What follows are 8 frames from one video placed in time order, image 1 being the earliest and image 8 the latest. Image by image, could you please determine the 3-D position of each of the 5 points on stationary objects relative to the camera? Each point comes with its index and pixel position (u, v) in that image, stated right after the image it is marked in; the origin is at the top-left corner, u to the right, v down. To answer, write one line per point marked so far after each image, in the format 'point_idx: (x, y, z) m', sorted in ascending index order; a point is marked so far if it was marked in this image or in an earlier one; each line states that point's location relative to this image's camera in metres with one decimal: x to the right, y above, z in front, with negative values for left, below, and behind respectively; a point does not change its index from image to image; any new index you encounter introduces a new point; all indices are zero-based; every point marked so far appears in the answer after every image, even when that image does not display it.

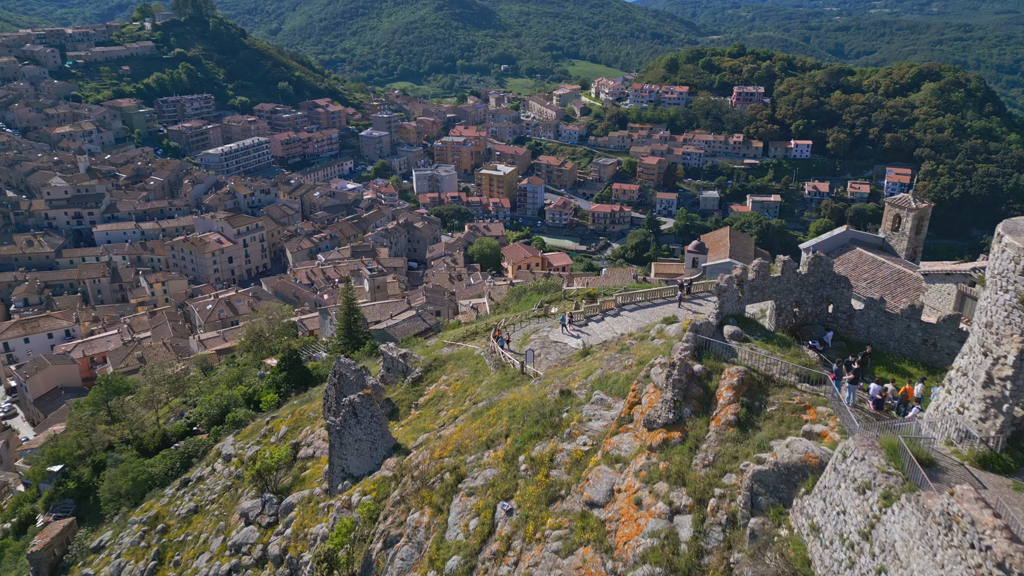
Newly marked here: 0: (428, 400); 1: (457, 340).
0: (-1.7, -2.2, +13.8) m
1: (-1.3, -1.3, +17.3) m
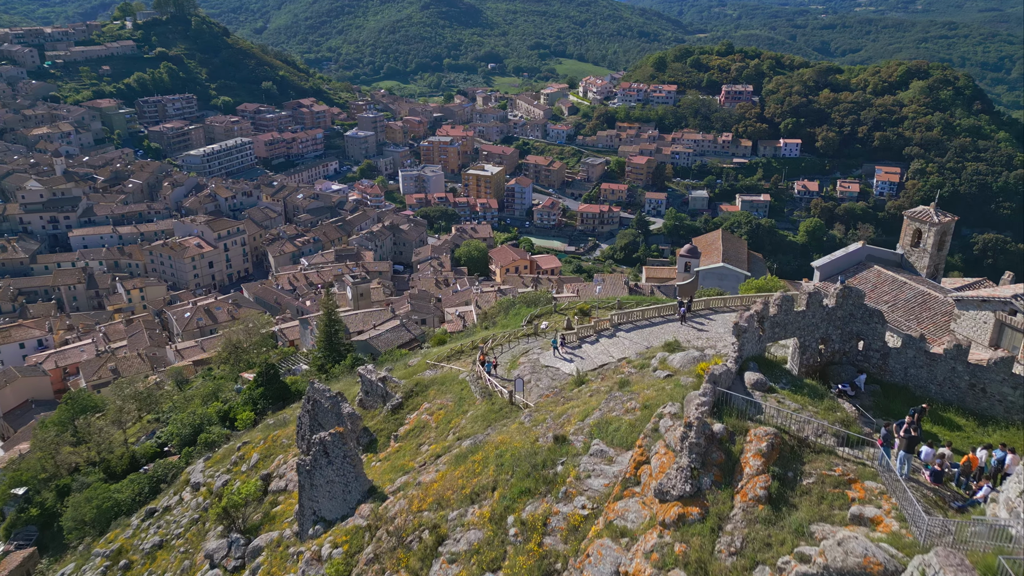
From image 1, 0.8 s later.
0: (-1.9, -2.6, +12.7) m
1: (-1.6, -1.7, +16.1) m
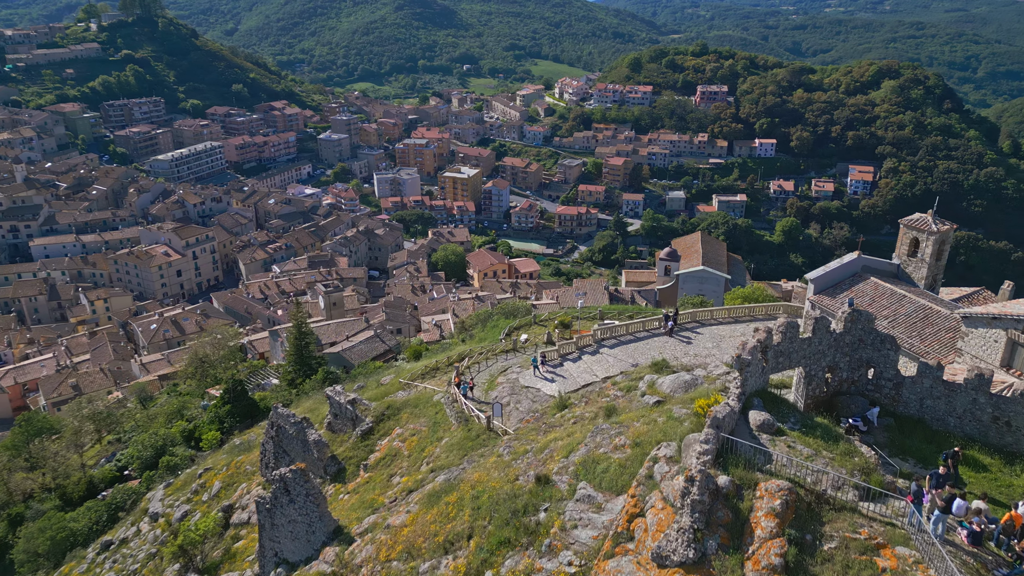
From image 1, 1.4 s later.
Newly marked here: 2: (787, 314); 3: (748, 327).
0: (-2.3, -2.9, +11.8) m
1: (-2.1, -2.0, +15.3) m
2: (+5.6, -0.5, +14.1) m
3: (+4.6, -0.8, +13.5) m
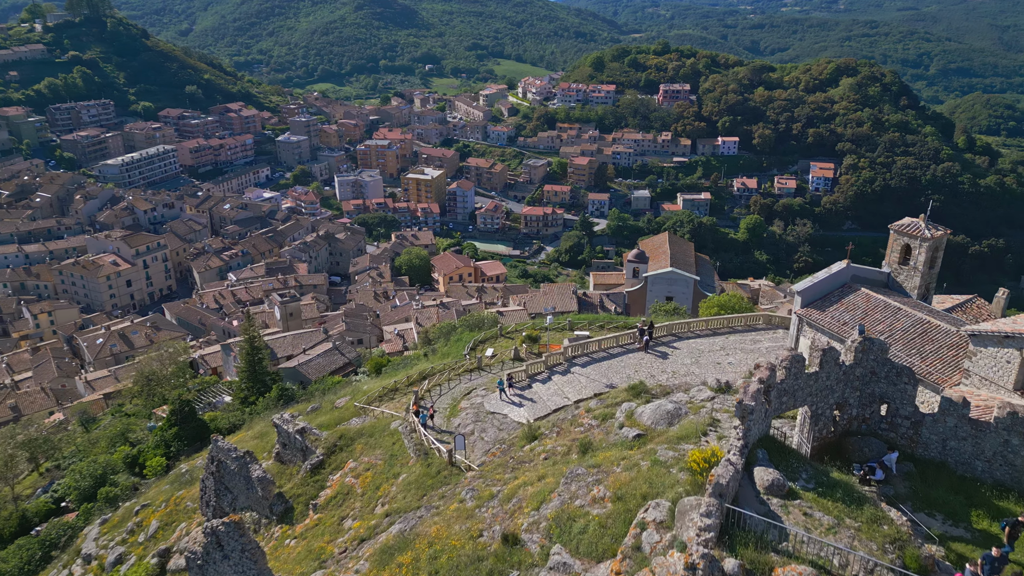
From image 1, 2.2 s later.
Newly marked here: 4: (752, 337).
0: (-2.8, -3.2, +10.7) m
1: (-2.8, -2.3, +14.1) m
2: (+4.9, -0.7, +13.3) m
3: (+3.9, -1.0, +12.7) m
4: (+4.4, -1.0, +12.8) m
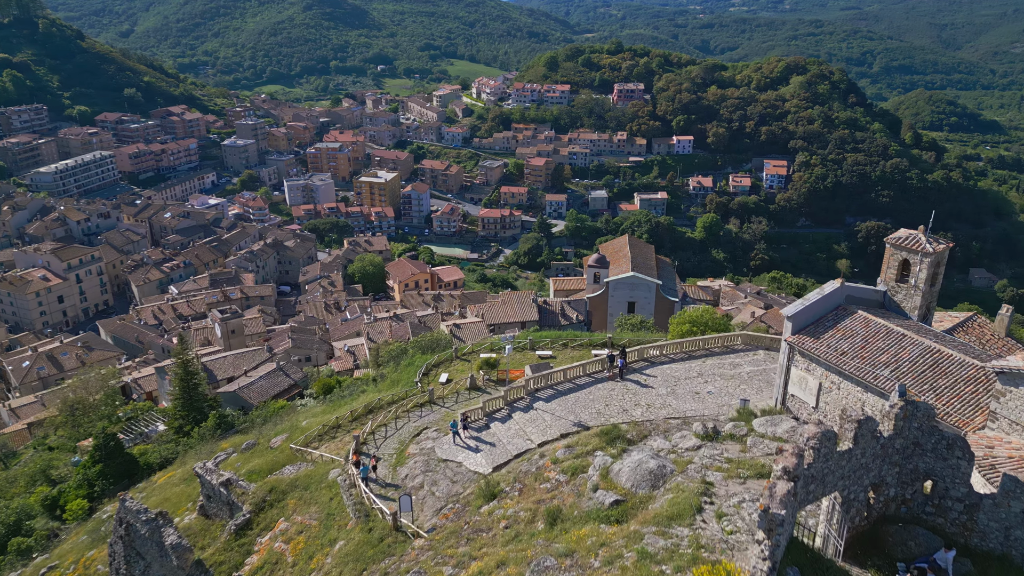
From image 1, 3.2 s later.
0: (-3.4, -3.7, +9.1) m
1: (-3.6, -2.7, +12.6) m
2: (+4.1, -1.0, +12.2) m
3: (+3.2, -1.3, +11.5) m
4: (+3.7, -1.3, +11.7) m
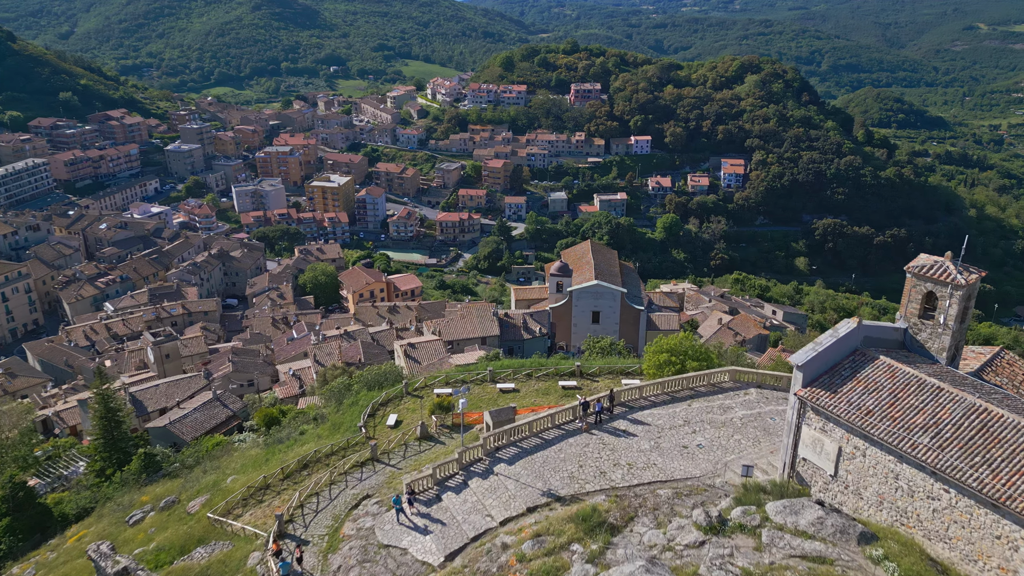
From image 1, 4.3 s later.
0: (-3.8, -4.3, +7.3) m
1: (-4.2, -3.3, +10.7) m
2: (+3.4, -1.4, +10.7) m
3: (+2.5, -1.7, +10.0) m
4: (+3.0, -1.7, +10.2) m
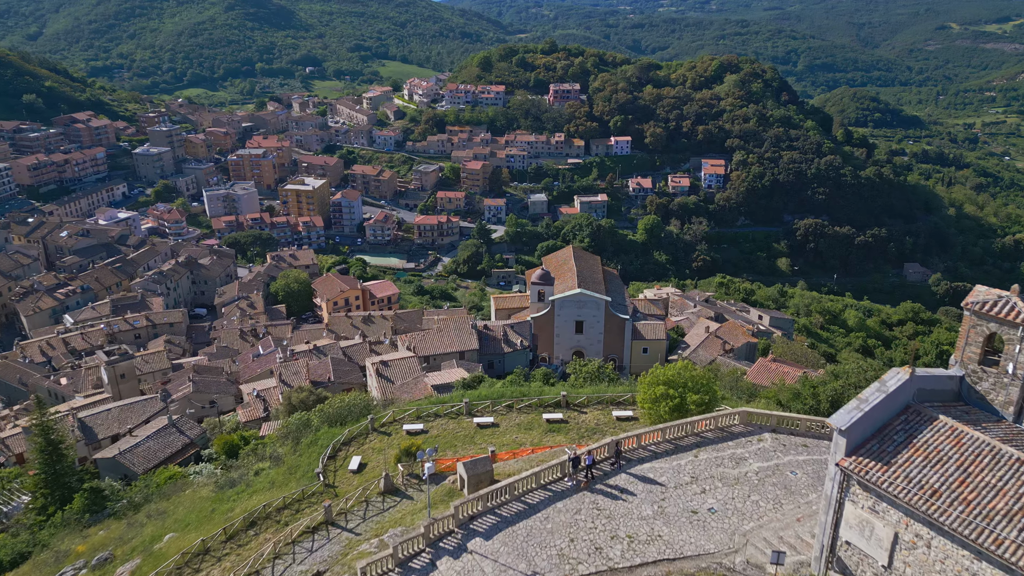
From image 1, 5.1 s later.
0: (-4.0, -4.7, +5.7) m
1: (-4.5, -3.8, +9.2) m
2: (+3.1, -1.8, +9.4) m
3: (+2.3, -2.1, +8.6) m
4: (+2.8, -2.1, +8.9) m
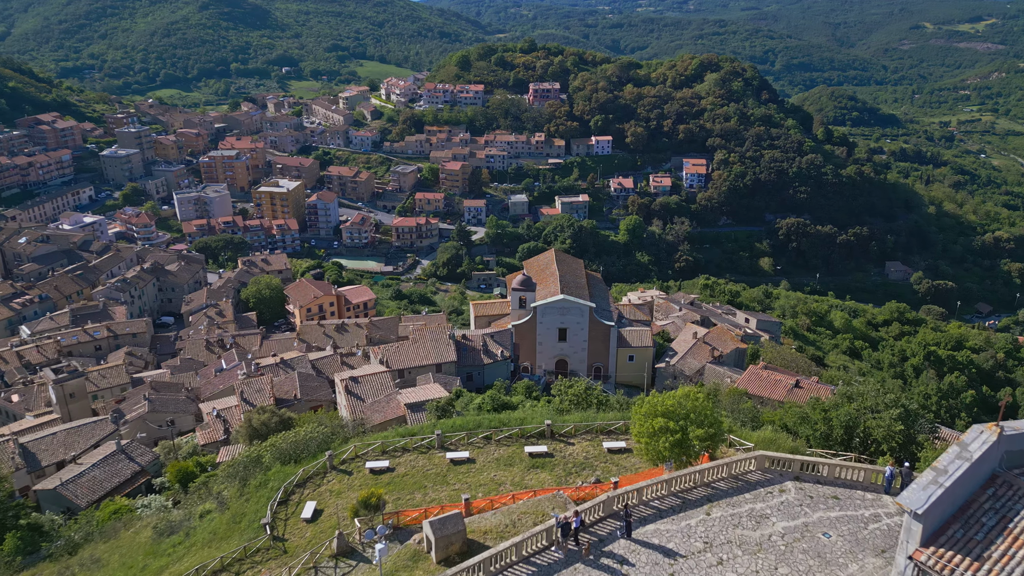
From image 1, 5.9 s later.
0: (-4.1, -5.0, +4.2) m
1: (-4.8, -4.1, +7.6) m
2: (+2.8, -2.0, +8.0) m
3: (+2.0, -2.3, +7.3) m
4: (+2.5, -2.3, +7.5) m
